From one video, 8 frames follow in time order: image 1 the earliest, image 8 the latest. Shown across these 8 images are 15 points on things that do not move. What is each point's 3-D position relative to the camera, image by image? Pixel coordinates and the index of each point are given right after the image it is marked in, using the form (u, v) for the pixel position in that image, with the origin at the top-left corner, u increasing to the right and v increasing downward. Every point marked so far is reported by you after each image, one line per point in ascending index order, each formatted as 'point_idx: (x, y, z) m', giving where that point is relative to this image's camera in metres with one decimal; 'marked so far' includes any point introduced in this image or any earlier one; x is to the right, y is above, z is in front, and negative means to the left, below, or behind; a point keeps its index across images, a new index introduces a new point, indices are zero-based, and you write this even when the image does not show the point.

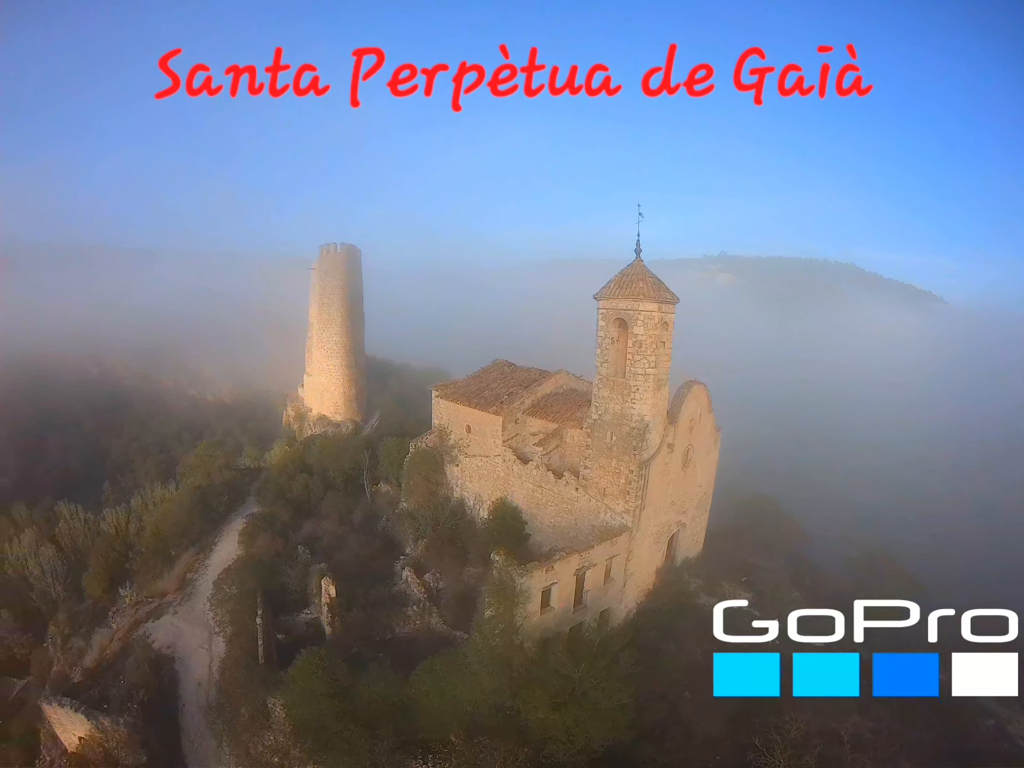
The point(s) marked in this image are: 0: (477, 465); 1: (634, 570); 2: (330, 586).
0: (-1.1, -2.4, +15.6) m
1: (+3.1, -4.7, +13.2) m
2: (-5.2, -5.4, +14.3) m
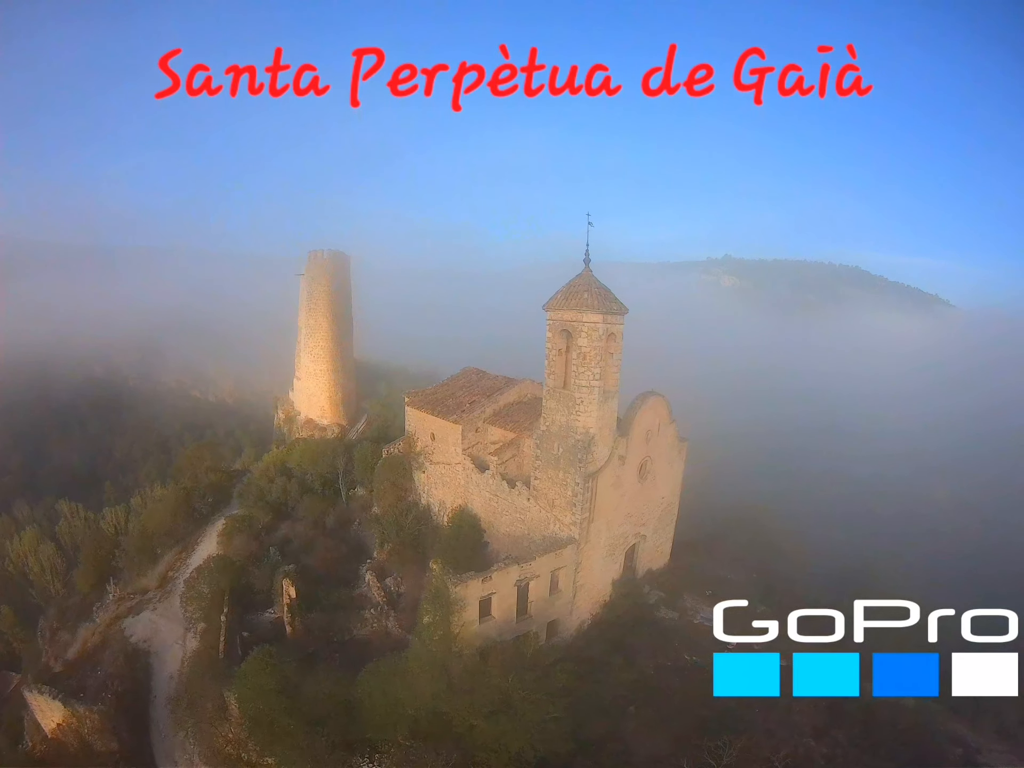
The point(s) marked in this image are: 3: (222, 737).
0: (-2.2, -2.7, +15.7) m
1: (+1.8, -5.0, +13.2) m
2: (-6.4, -5.6, +14.7) m
3: (-7.5, -8.9, +13.6) m
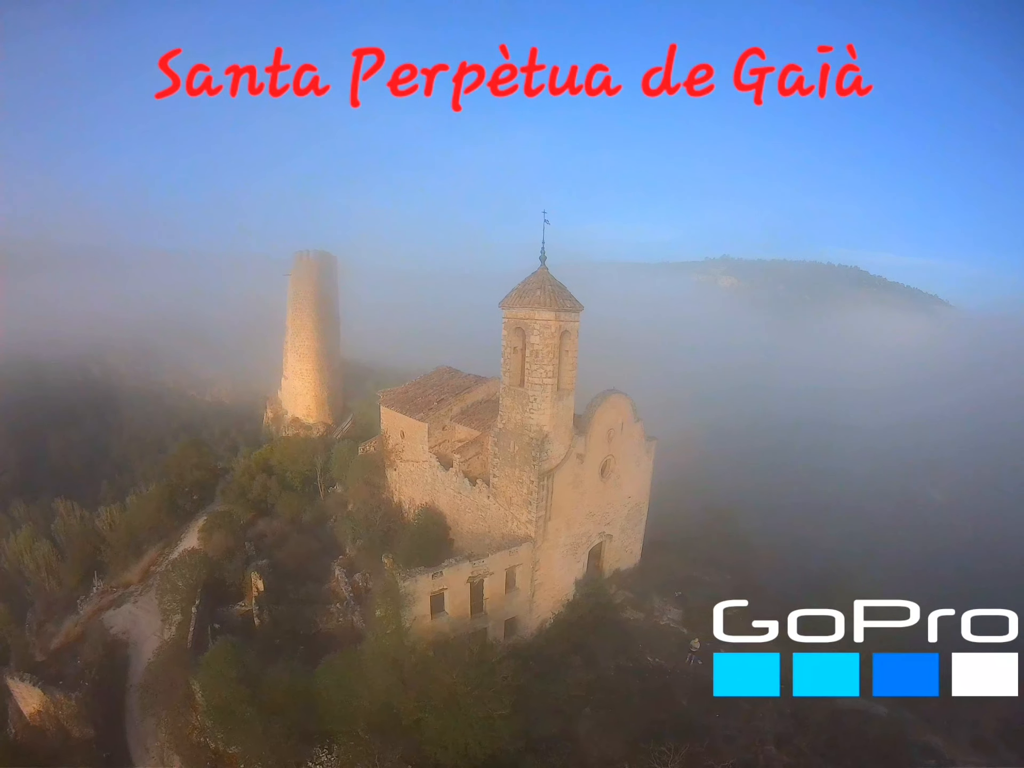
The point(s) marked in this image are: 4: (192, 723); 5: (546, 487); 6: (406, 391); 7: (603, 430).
0: (-3.1, -2.6, +15.9) m
1: (+0.8, -5.0, +13.2) m
2: (-7.4, -5.6, +14.9) m
3: (-8.5, -8.9, +13.9) m
4: (-8.3, -8.8, +13.6) m
5: (+0.8, -2.4, +12.3) m
6: (-3.4, -0.2, +16.7) m
7: (+2.4, -1.2, +13.2) m
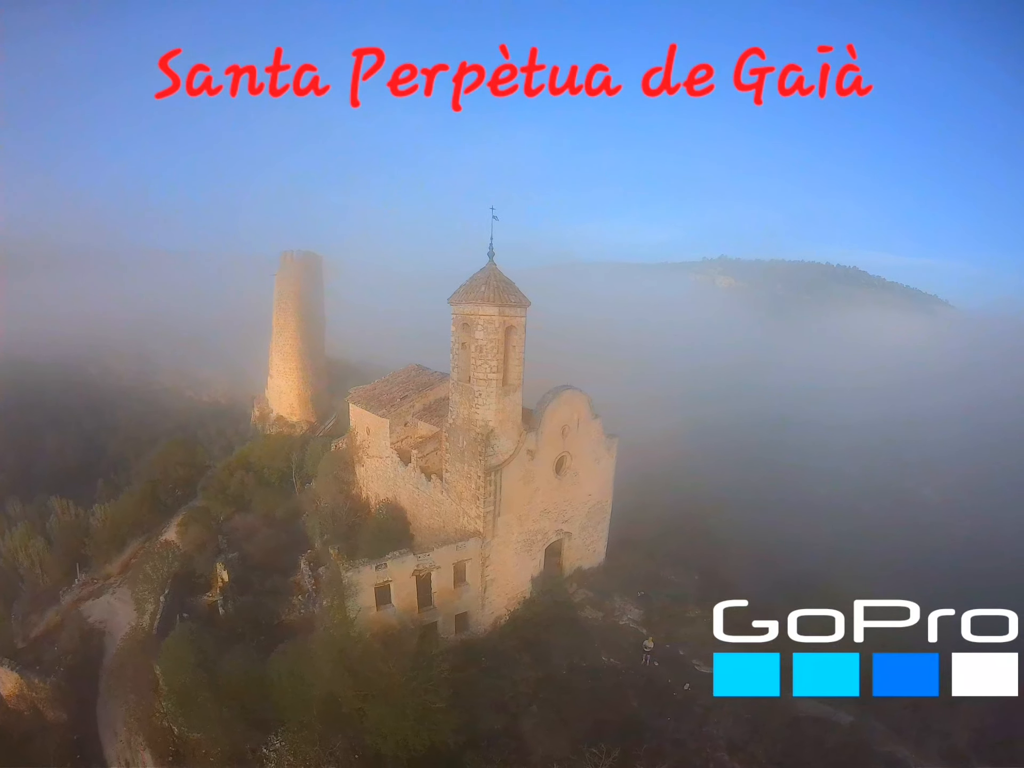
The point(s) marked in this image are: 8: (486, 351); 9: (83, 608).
0: (-4.2, -2.5, +16.0) m
1: (-0.5, -4.9, +13.2) m
2: (-8.5, -5.5, +15.2) m
3: (-9.7, -8.8, +14.2) m
4: (-9.5, -8.7, +13.9) m
5: (-0.4, -2.3, +12.3) m
6: (-4.4, -0.2, +16.9) m
7: (+1.2, -1.1, +13.2) m
8: (-0.6, +0.8, +11.9) m
9: (-14.3, -7.5, +17.3) m
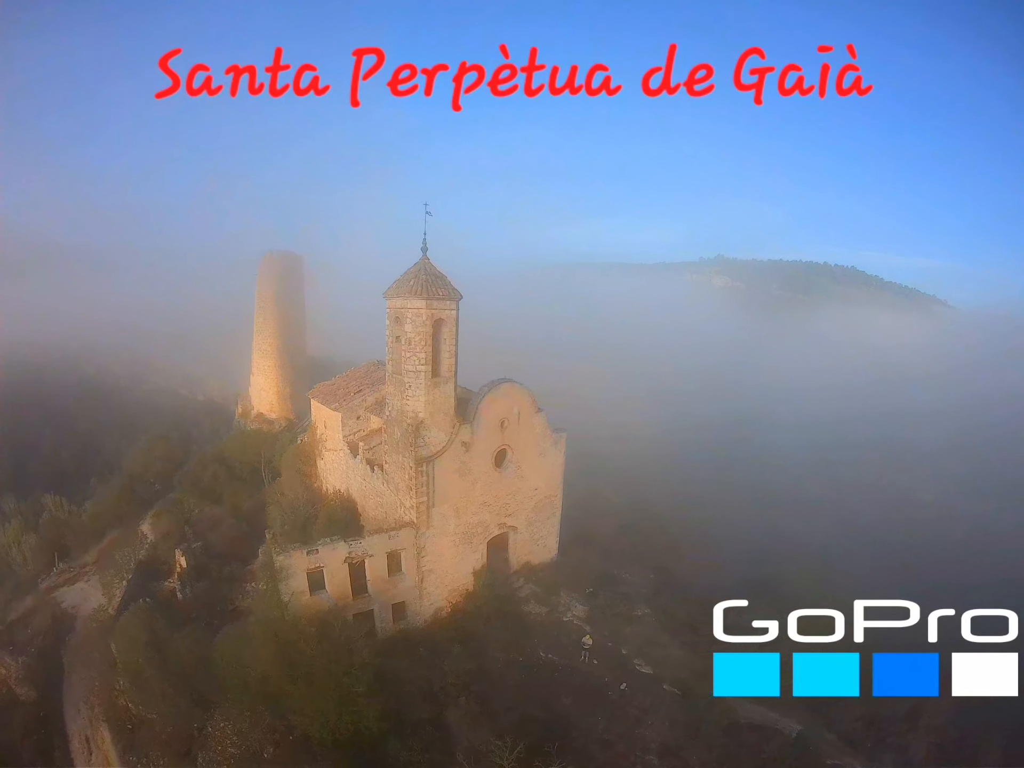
0: (-5.7, -2.4, +16.4) m
1: (-2.1, -4.7, +13.3) m
2: (-10.0, -5.3, +15.7) m
3: (-11.3, -8.6, +14.7) m
4: (-11.1, -8.5, +14.4) m
5: (-2.1, -2.1, +12.5) m
6: (-5.9, 0.0, +17.2) m
7: (-0.5, -0.9, +13.3) m
8: (-2.3, +0.9, +12.1) m
9: (-15.8, -7.3, +18.1) m
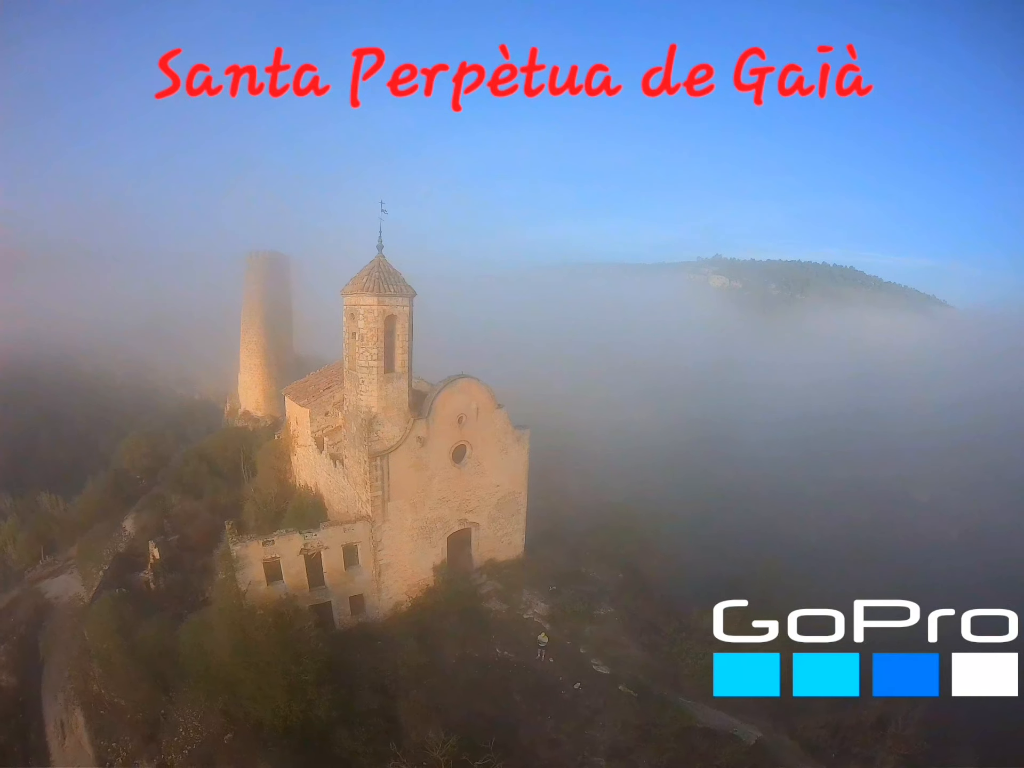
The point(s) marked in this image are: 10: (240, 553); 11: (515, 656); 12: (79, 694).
0: (-6.8, -2.3, +16.6) m
1: (-3.2, -4.6, +13.5) m
2: (-11.1, -5.2, +16.1) m
3: (-12.3, -8.4, +15.1) m
4: (-12.2, -8.4, +14.8) m
5: (-3.2, -2.0, +12.6) m
6: (-6.9, +0.1, +17.5) m
7: (-1.6, -0.8, +13.4) m
8: (-3.4, +1.1, +12.3) m
9: (-16.8, -7.2, +18.6) m
10: (-6.4, -4.0, +12.2) m
11: (+0.1, -7.0, +13.5) m
12: (-12.5, -9.0, +15.0) m
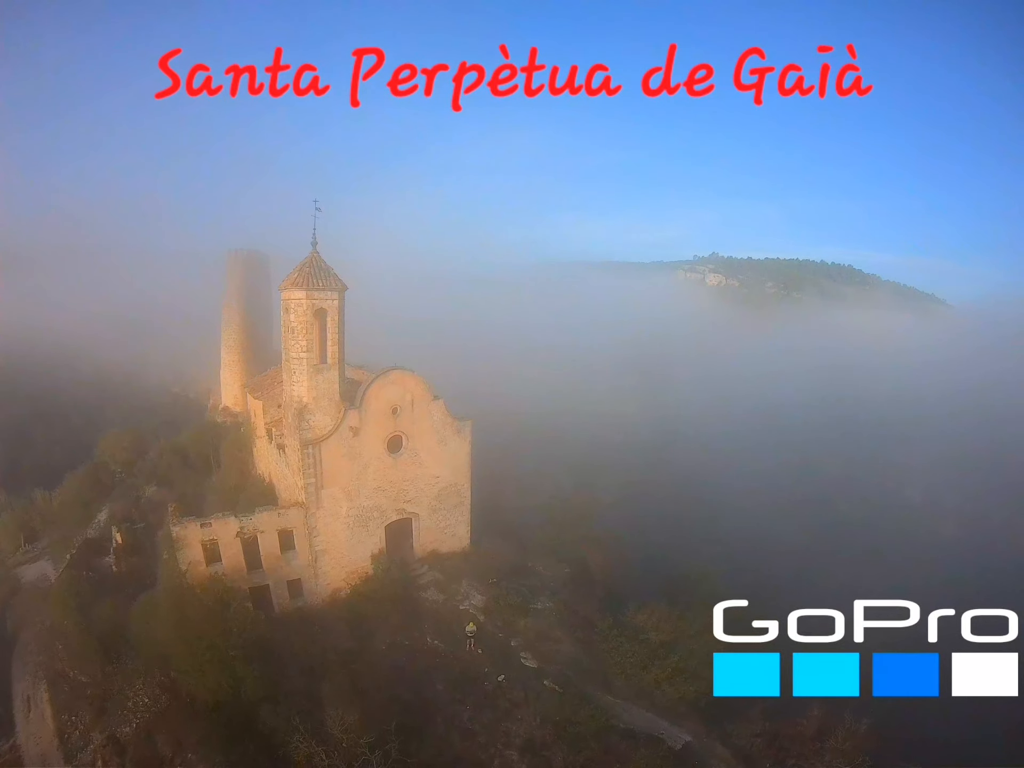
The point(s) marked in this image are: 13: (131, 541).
0: (-8.4, -2.0, +17.2) m
1: (-5.0, -4.4, +13.8) m
2: (-12.8, -4.9, +16.8) m
3: (-14.1, -8.2, +15.9) m
4: (-14.0, -8.1, +15.6) m
5: (-5.0, -1.8, +13.0) m
6: (-8.4, +0.3, +18.0) m
7: (-3.3, -0.6, +13.7) m
8: (-5.2, +1.3, +12.7) m
9: (-18.3, -6.9, +19.6) m
10: (-8.2, -3.8, +12.7) m
11: (-1.7, -6.8, +13.7) m
12: (-14.2, -8.7, +15.7) m
13: (-12.4, -5.2, +16.9) m
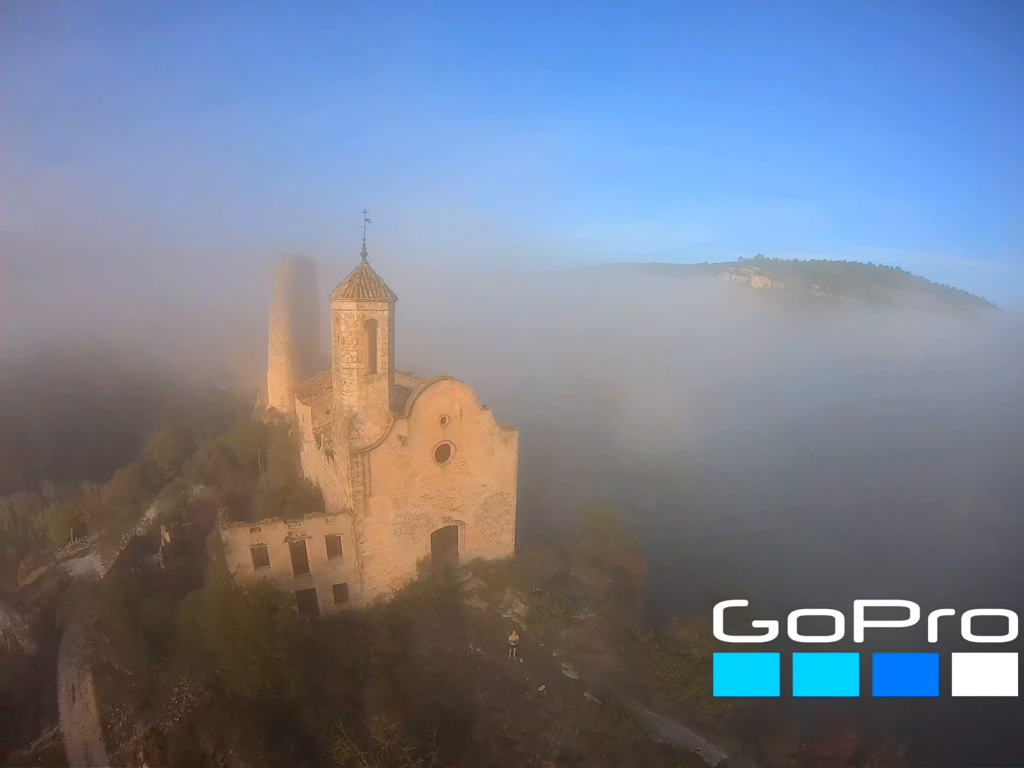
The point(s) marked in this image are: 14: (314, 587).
0: (-7.0, -2.2, +17.3) m
1: (-3.7, -4.6, +13.9) m
2: (-11.4, -5.0, +17.2) m
3: (-12.8, -8.3, +16.3) m
4: (-12.7, -8.2, +16.0) m
5: (-3.8, -2.0, +13.0) m
6: (-7.0, +0.2, +18.2) m
7: (-2.1, -0.8, +13.7) m
8: (-4.0, +1.1, +12.7) m
9: (-16.8, -7.0, +20.2) m
10: (-7.0, -3.9, +12.8) m
11: (-0.5, -7.0, +13.6) m
12: (-12.9, -8.8, +16.2) m
13: (-11.0, -5.3, +17.3) m
14: (-5.2, -5.5, +13.8) m
